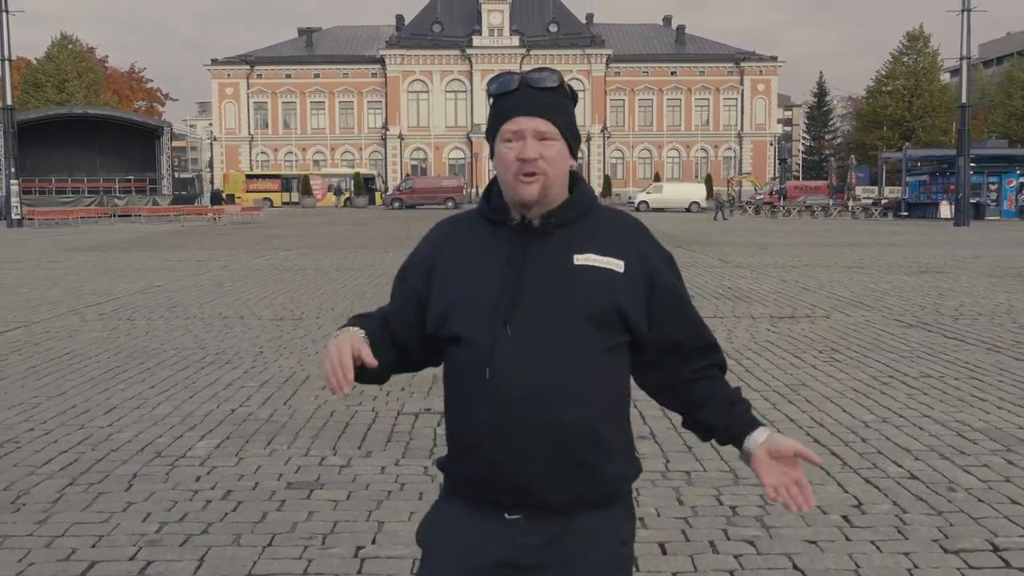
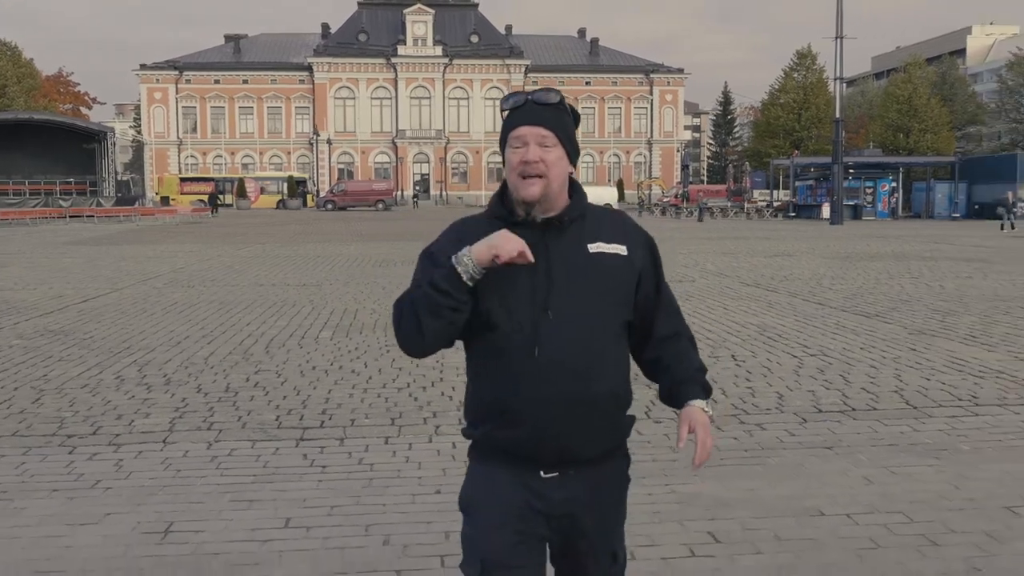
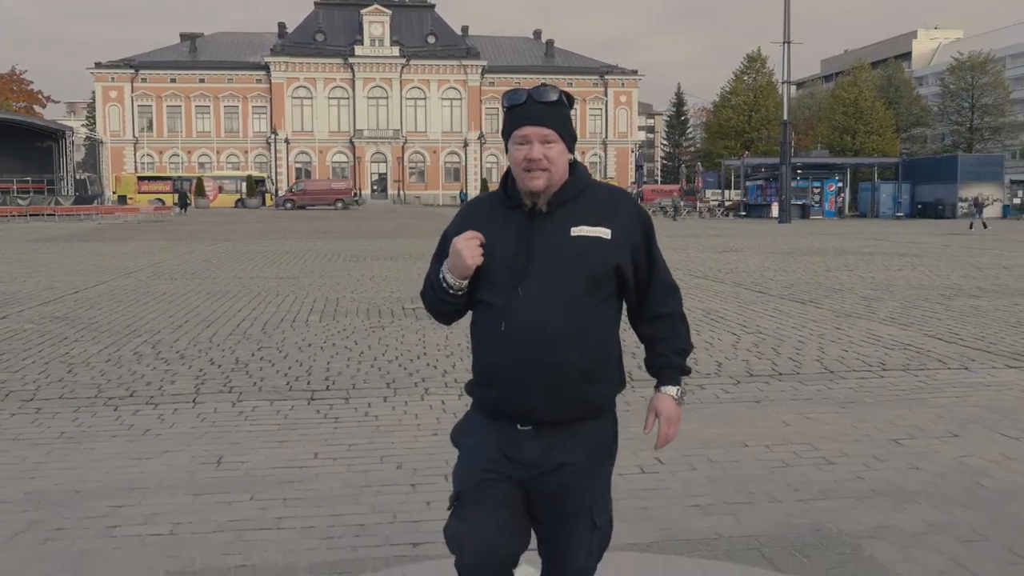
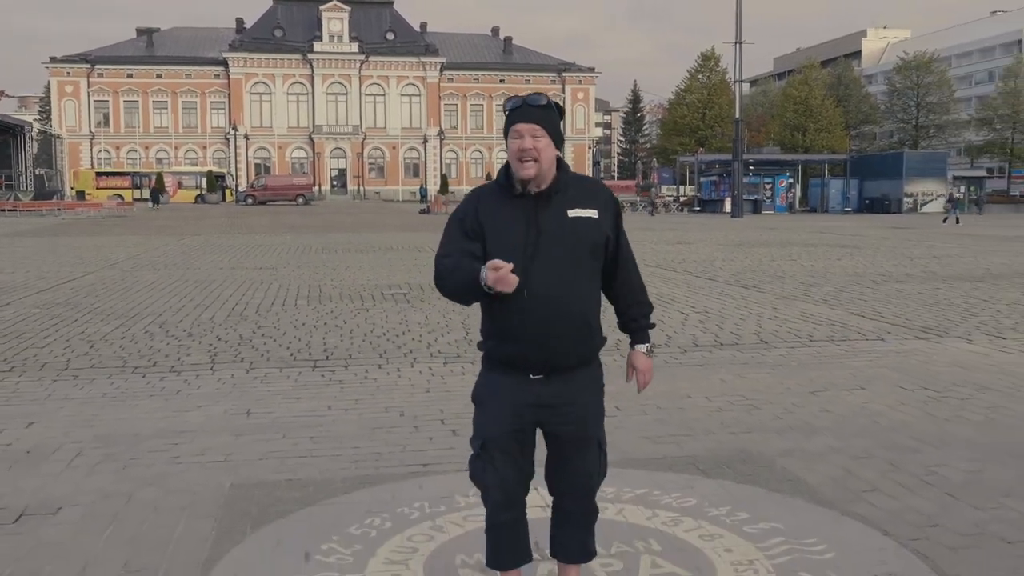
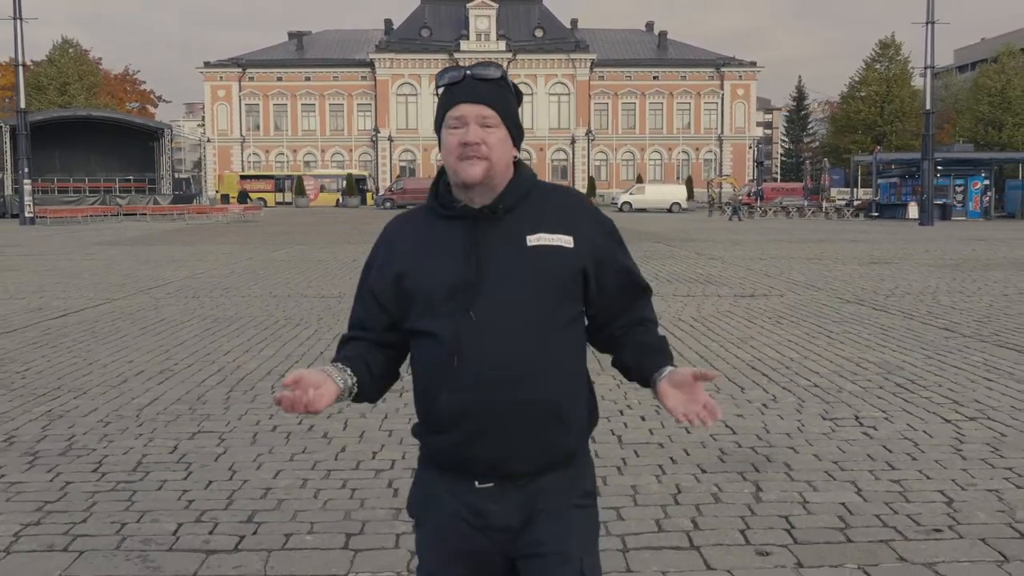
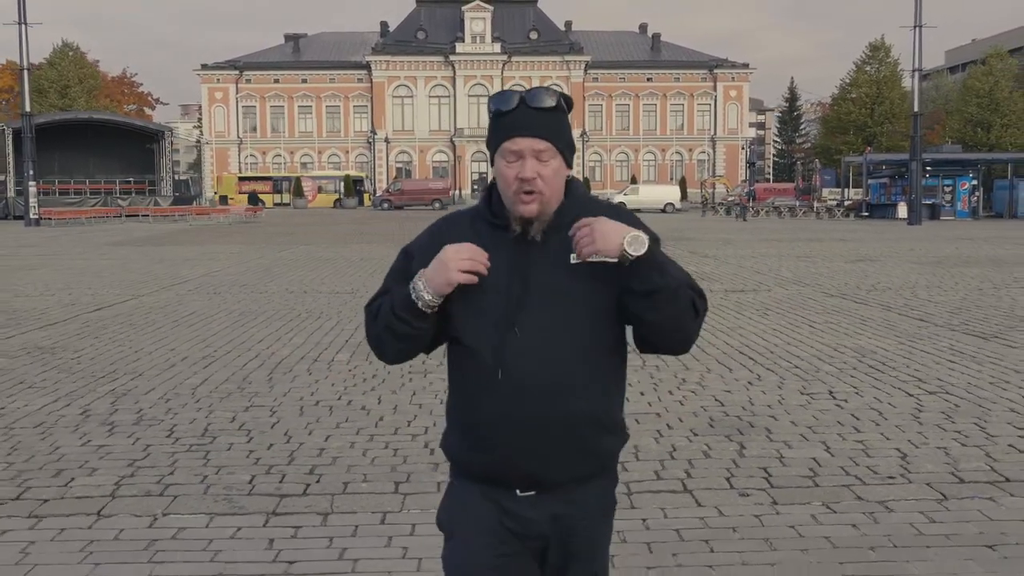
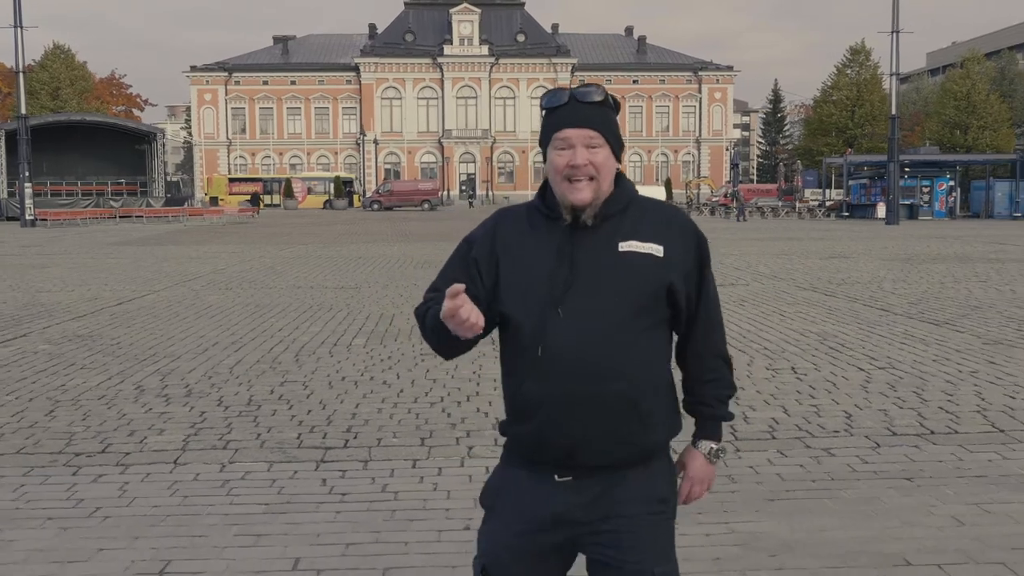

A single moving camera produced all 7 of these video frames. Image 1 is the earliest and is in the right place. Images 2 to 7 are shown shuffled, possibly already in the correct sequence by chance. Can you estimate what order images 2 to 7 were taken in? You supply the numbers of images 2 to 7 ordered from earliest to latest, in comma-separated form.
5, 6, 7, 2, 3, 4
